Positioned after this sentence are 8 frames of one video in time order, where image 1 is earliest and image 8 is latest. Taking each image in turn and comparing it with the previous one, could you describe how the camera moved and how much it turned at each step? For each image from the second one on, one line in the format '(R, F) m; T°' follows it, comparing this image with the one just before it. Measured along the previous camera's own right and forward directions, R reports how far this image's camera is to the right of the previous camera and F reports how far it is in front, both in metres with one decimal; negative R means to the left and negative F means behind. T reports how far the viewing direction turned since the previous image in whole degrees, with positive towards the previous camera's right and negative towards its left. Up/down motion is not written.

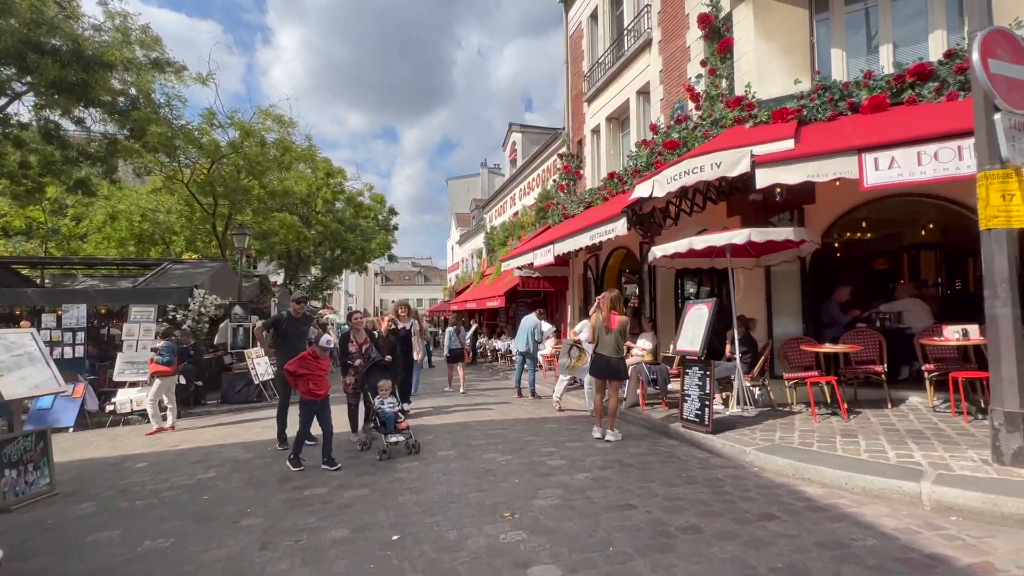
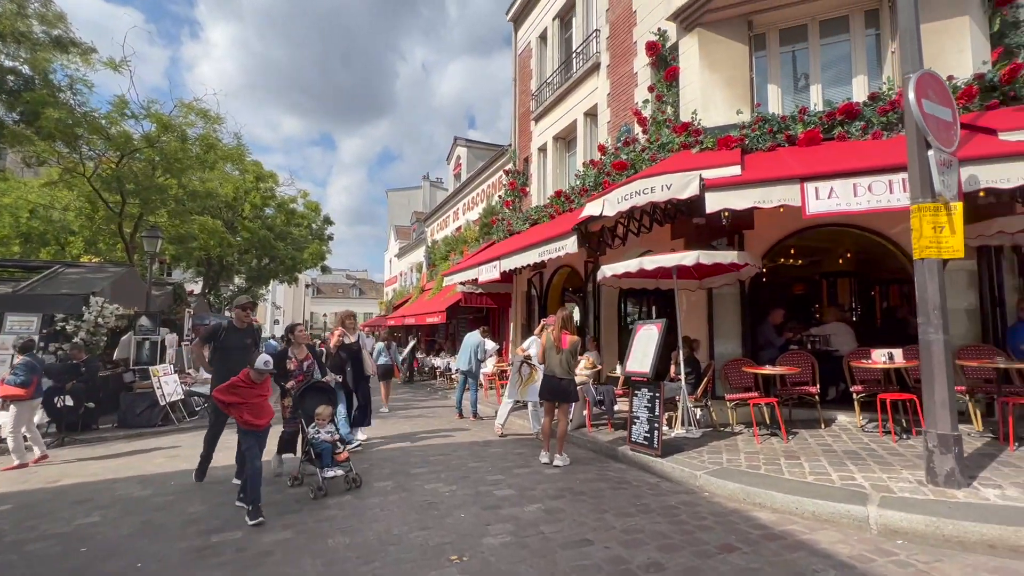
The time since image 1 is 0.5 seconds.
(-0.1, +0.3) m; +7°
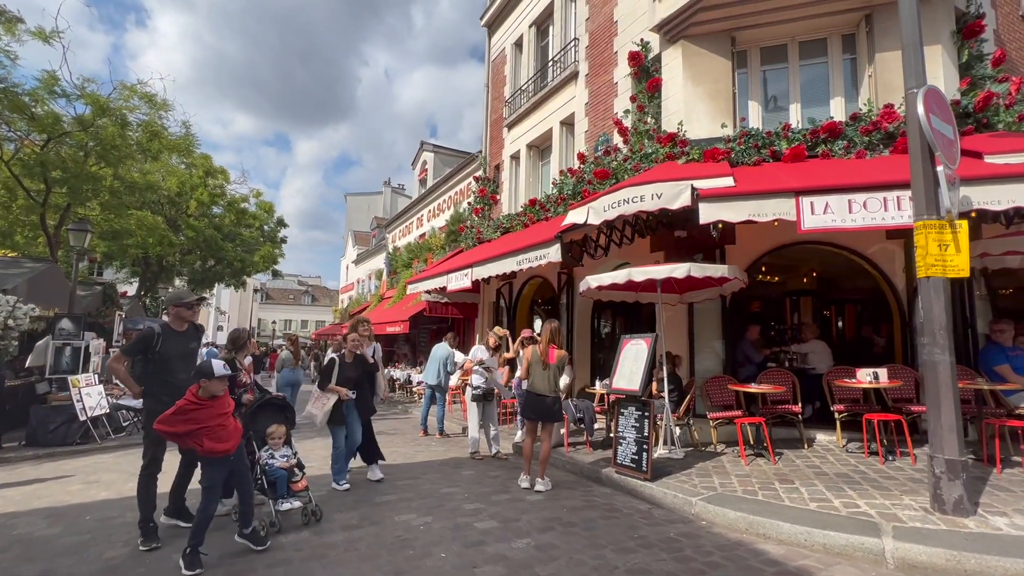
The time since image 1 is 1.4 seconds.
(-0.3, +0.5) m; +5°
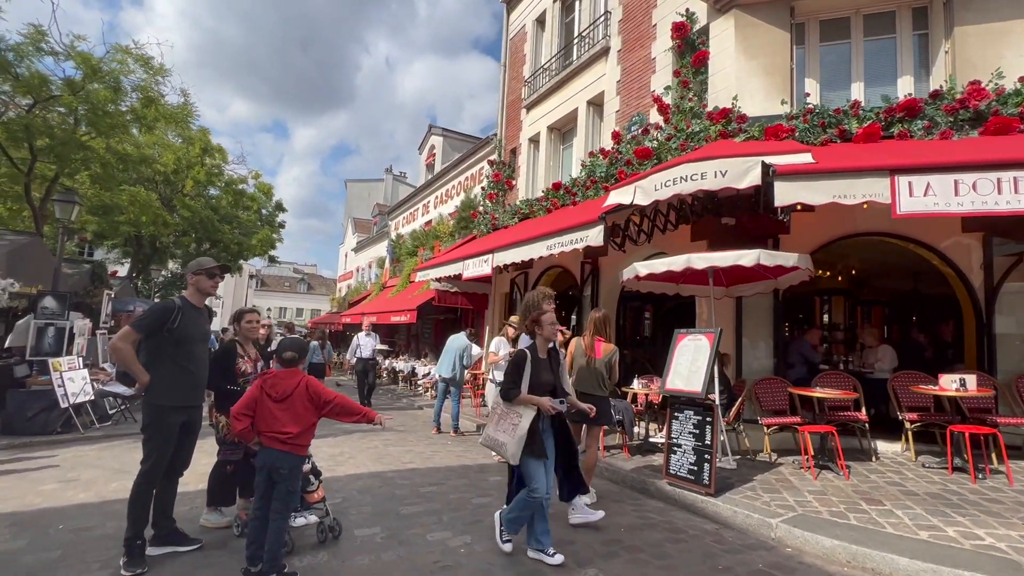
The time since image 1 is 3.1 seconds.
(-0.6, +0.8) m; +1°
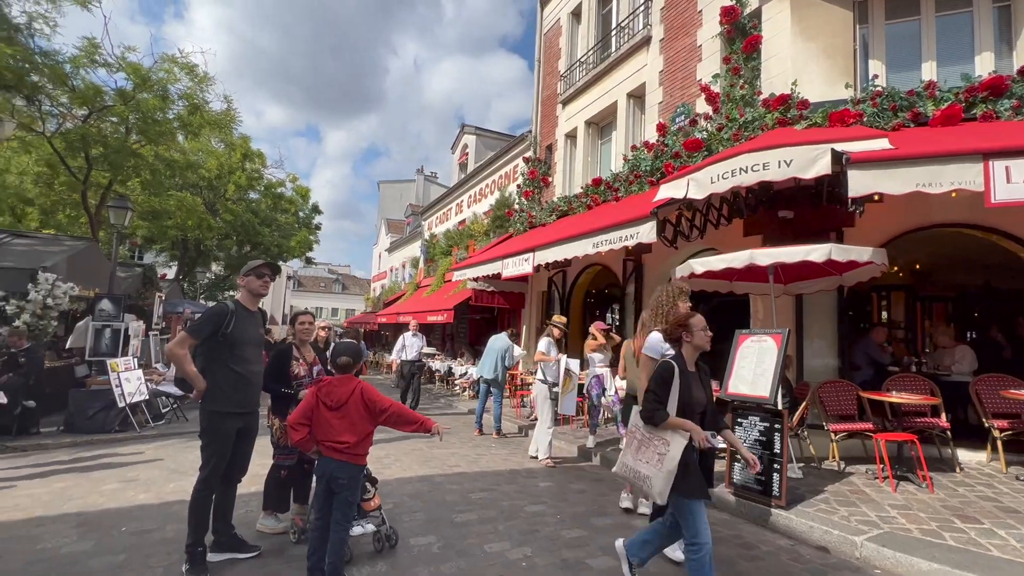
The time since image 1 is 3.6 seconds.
(-0.3, +0.2) m; -4°
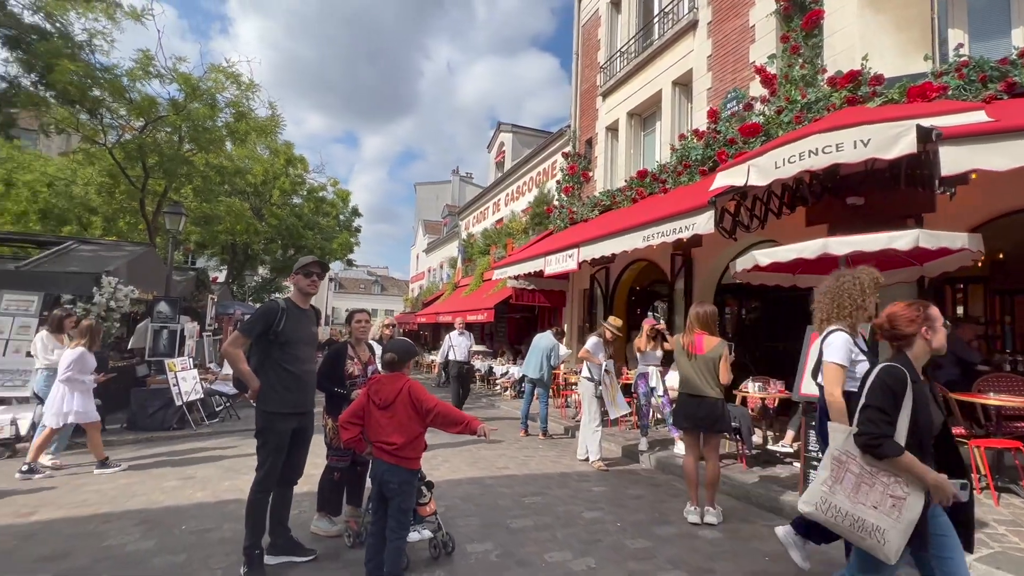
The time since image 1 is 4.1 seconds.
(-0.2, +0.2) m; -4°
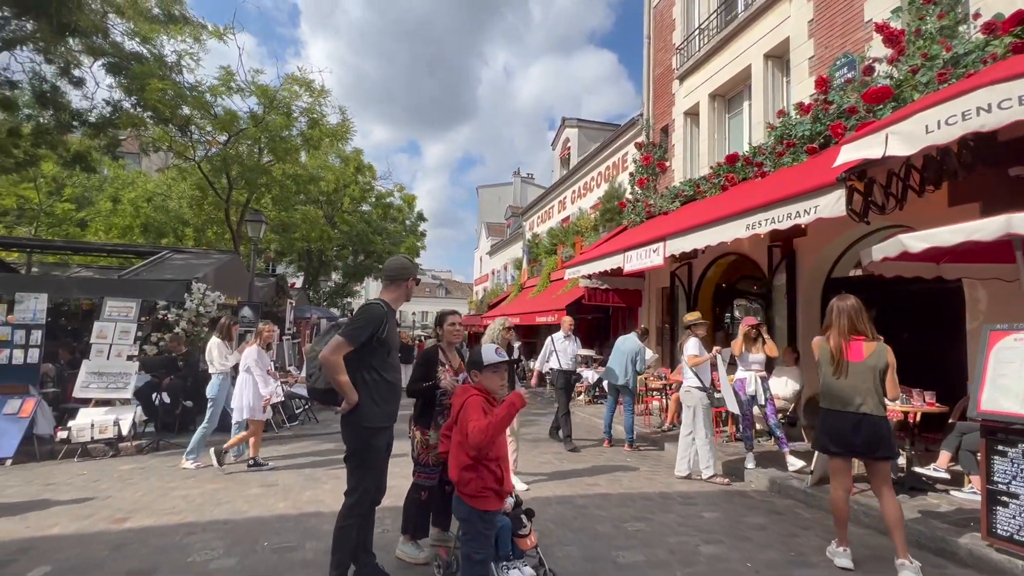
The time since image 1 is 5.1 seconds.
(-0.3, +0.5) m; -7°
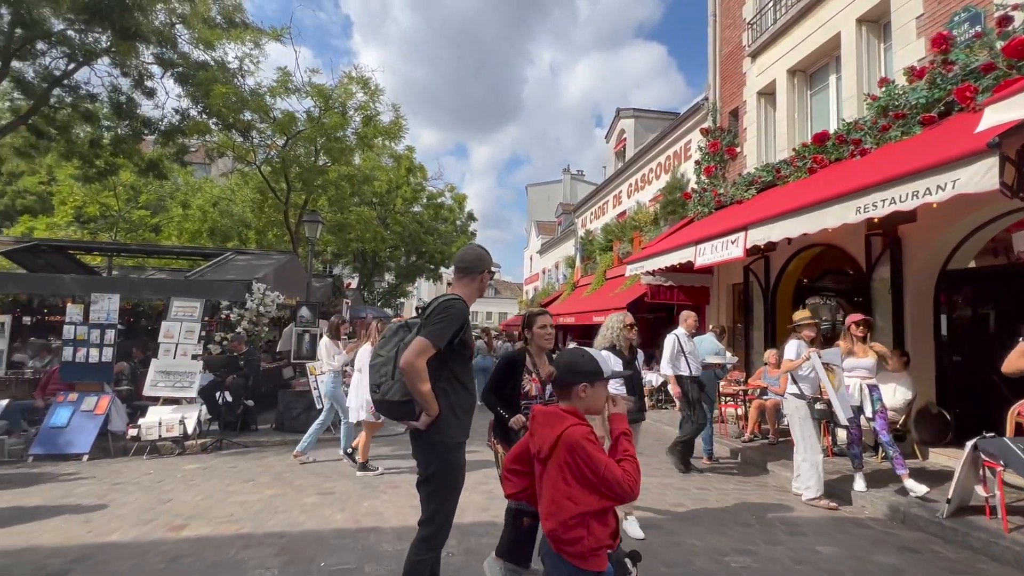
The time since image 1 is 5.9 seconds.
(-0.2, +0.5) m; -6°
